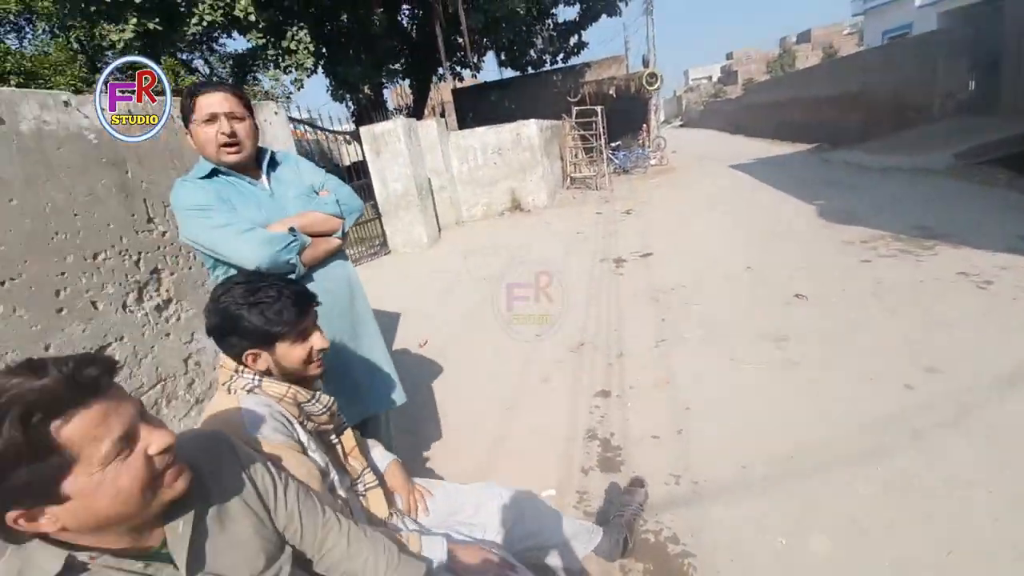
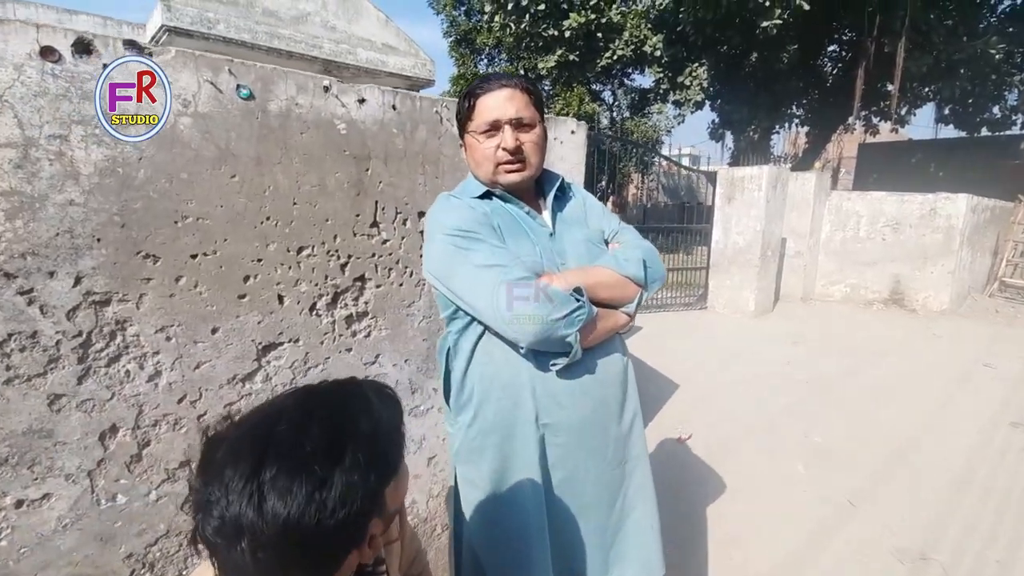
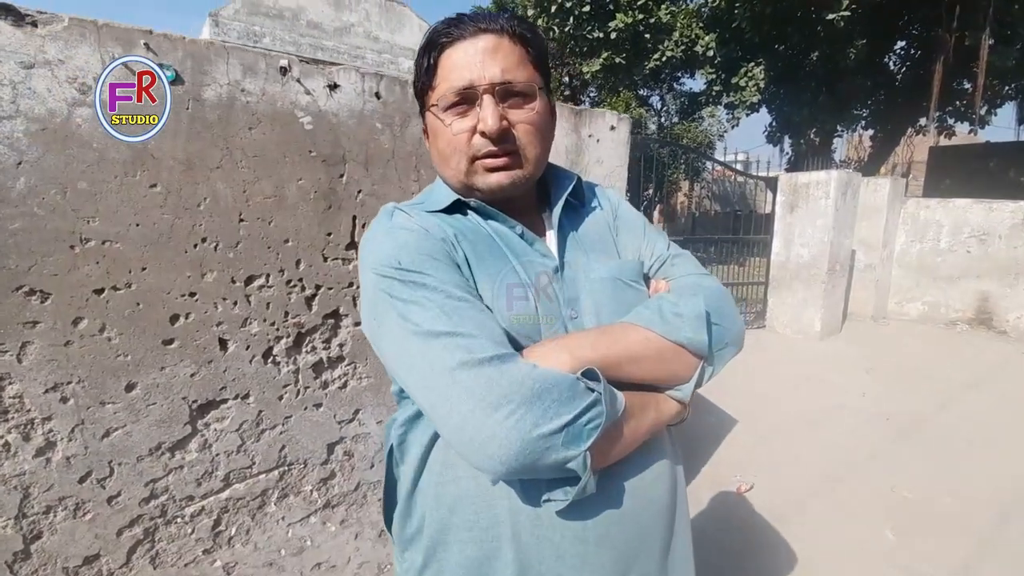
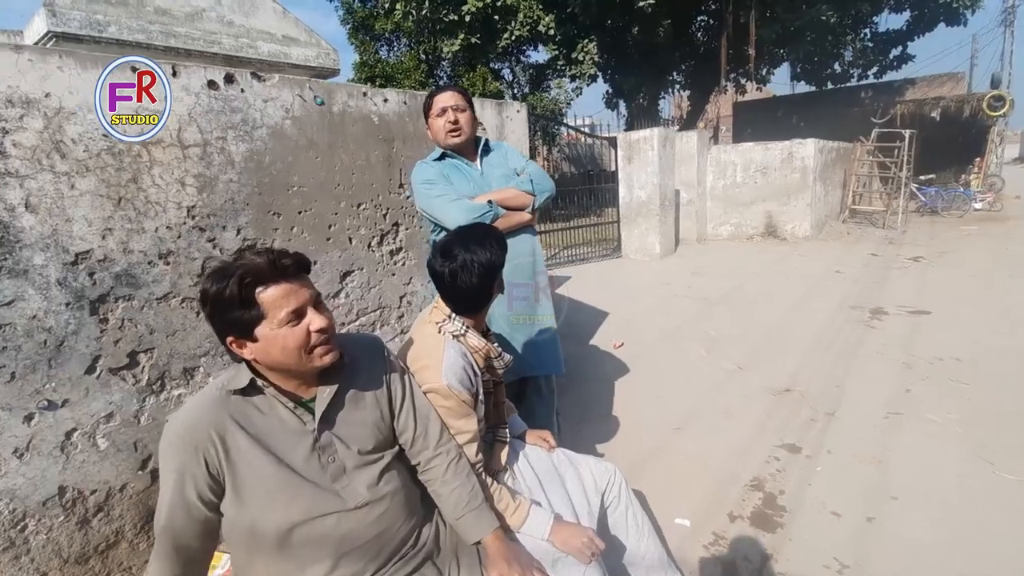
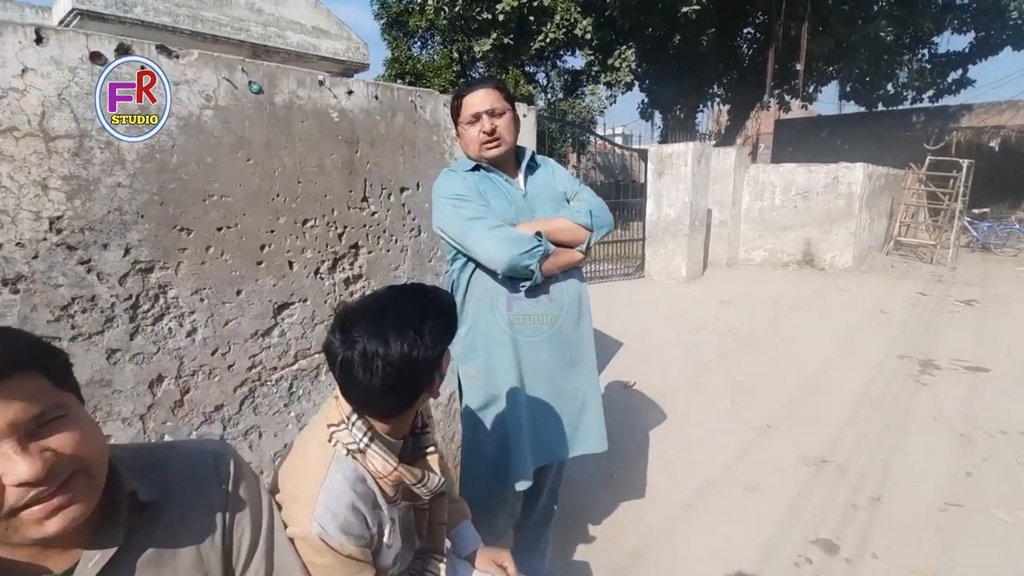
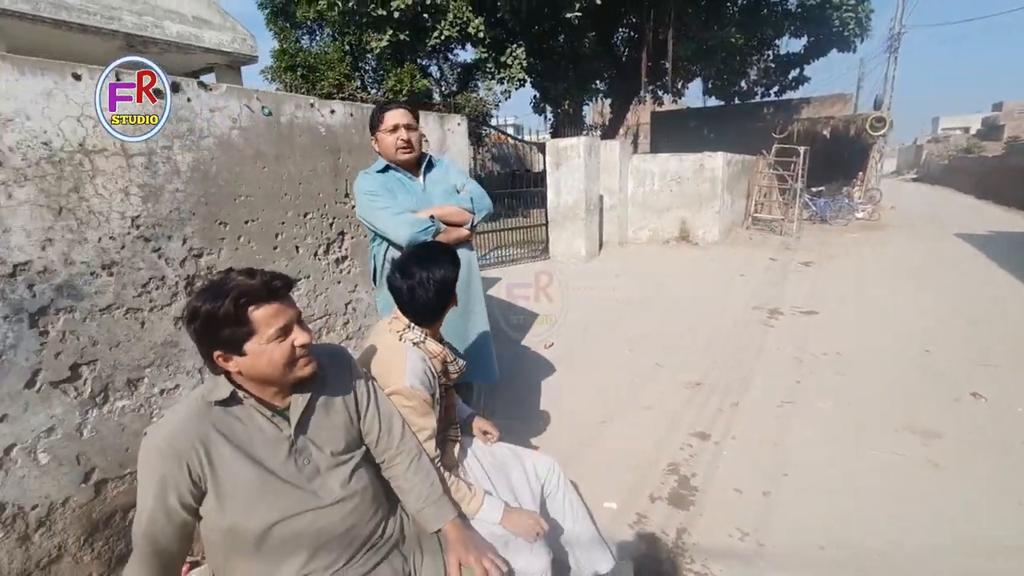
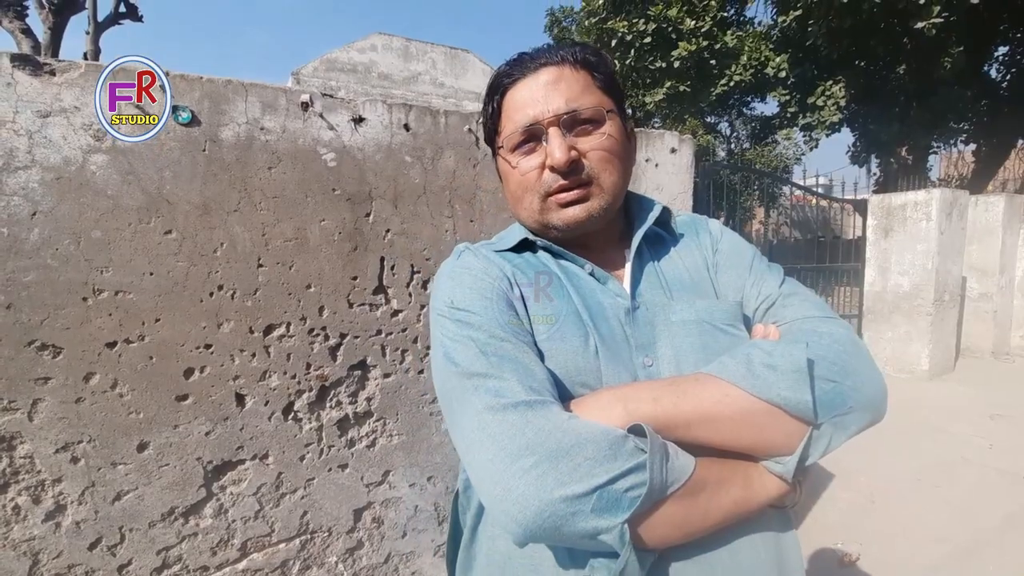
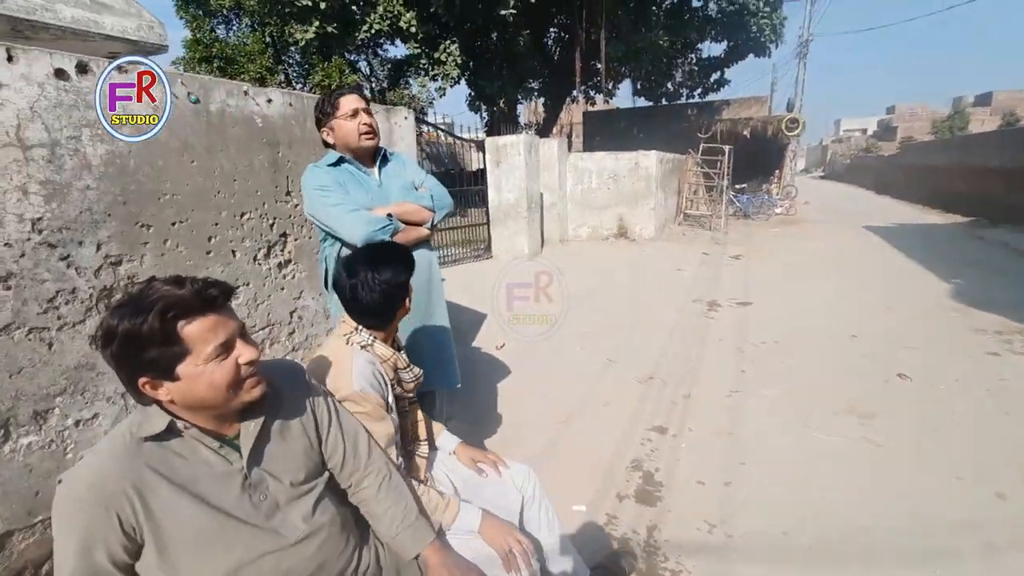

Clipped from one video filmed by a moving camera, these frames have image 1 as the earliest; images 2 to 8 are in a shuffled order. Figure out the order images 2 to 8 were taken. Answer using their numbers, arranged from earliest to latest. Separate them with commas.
8, 6, 4, 5, 2, 3, 7
